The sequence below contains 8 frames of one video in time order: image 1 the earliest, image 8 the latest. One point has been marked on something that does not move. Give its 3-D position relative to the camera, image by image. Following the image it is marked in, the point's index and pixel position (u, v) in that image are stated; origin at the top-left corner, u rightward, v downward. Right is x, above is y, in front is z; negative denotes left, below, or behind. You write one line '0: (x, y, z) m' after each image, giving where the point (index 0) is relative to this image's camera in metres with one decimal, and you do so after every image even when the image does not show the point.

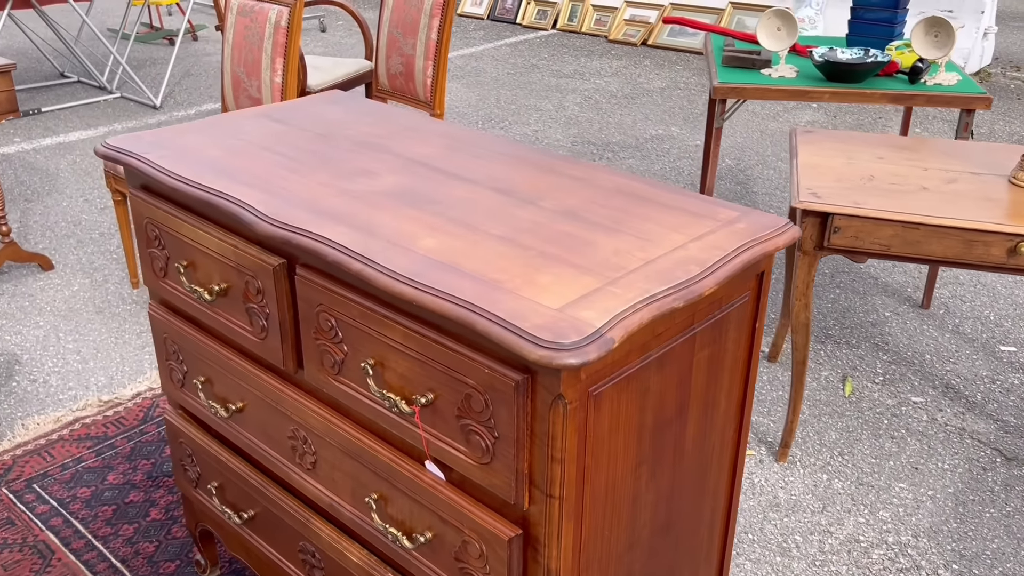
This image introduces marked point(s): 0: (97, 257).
0: (-1.4, +0.1, +3.0) m
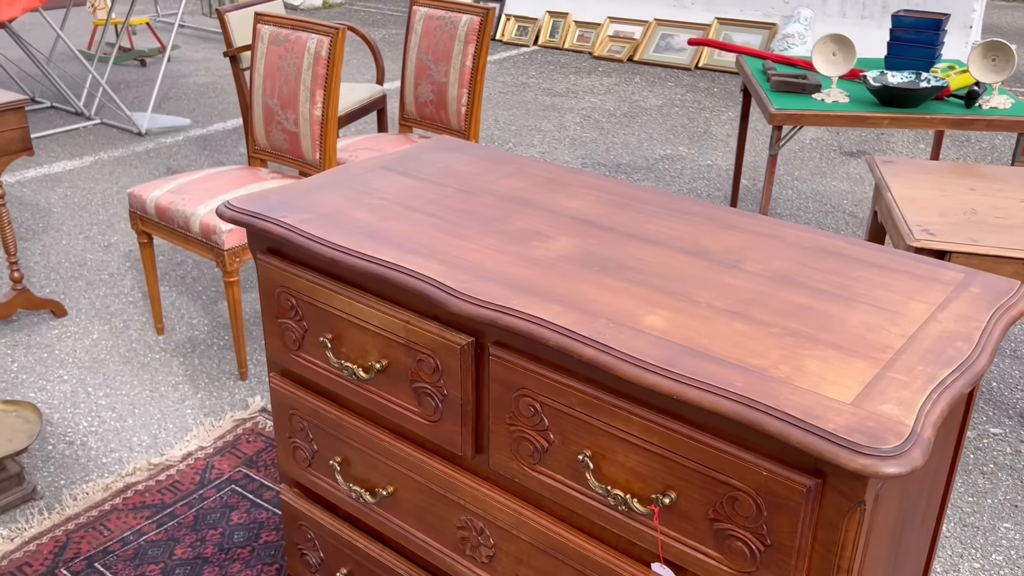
0: (-1.3, 0.0, +2.8) m
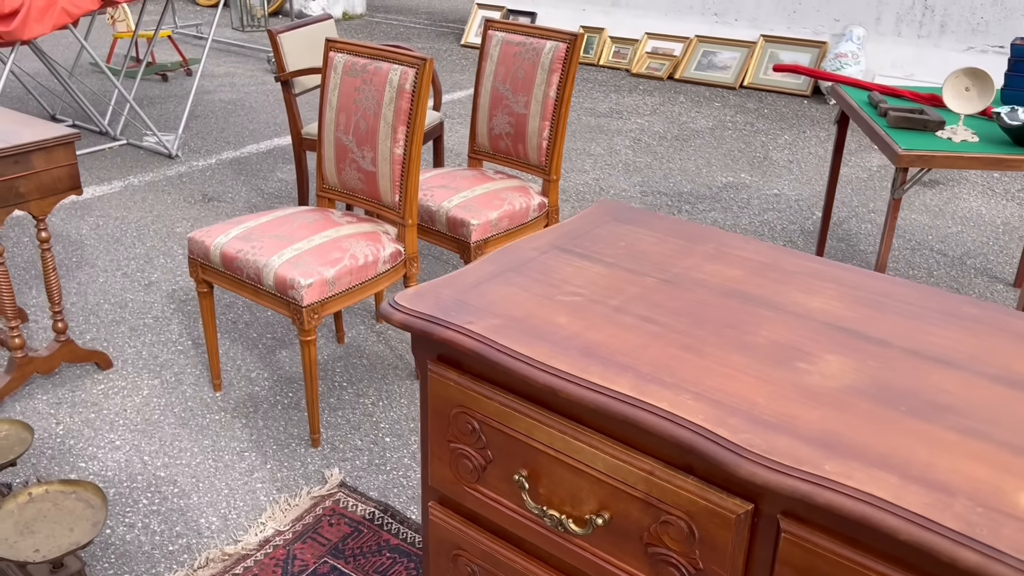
0: (-1.0, -0.2, +2.6) m
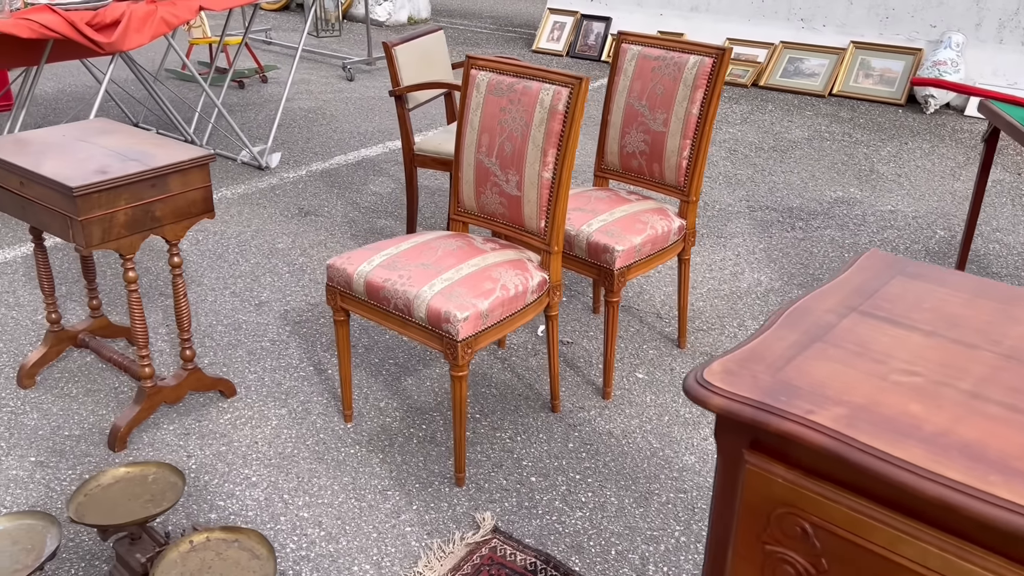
0: (-0.6, -0.2, +2.5) m
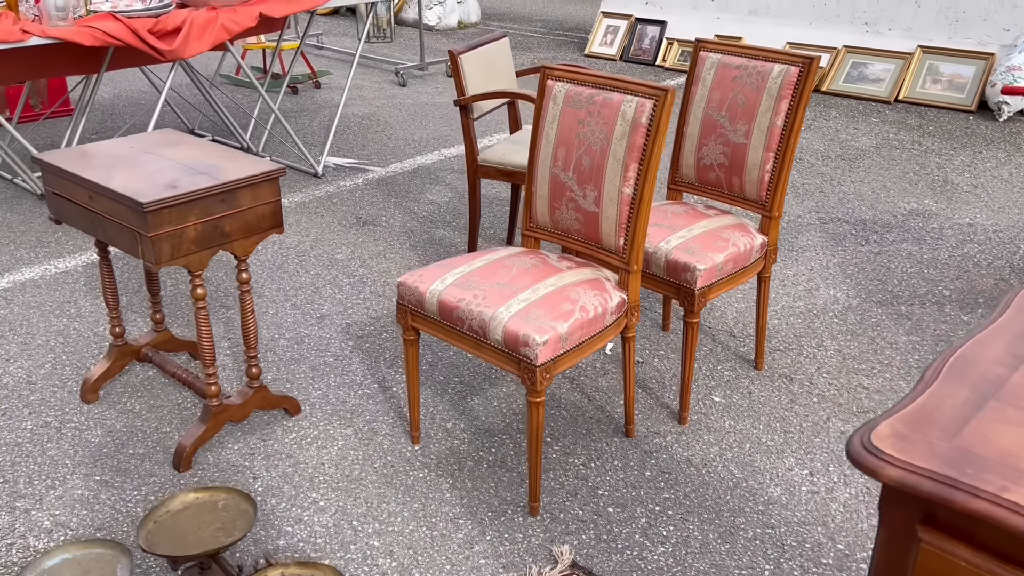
0: (-0.5, -0.3, +2.4) m
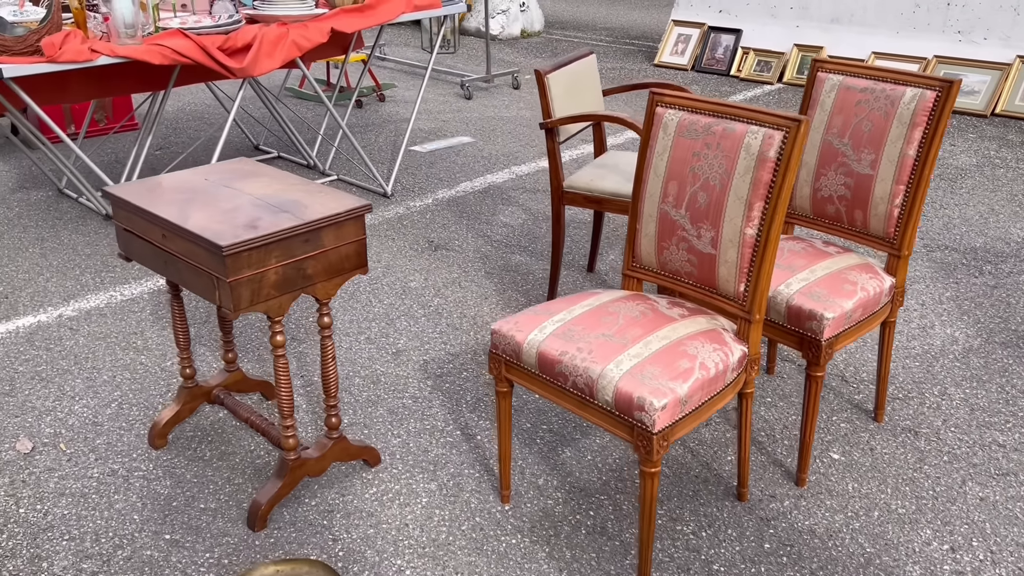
0: (-0.2, -0.4, +2.3) m
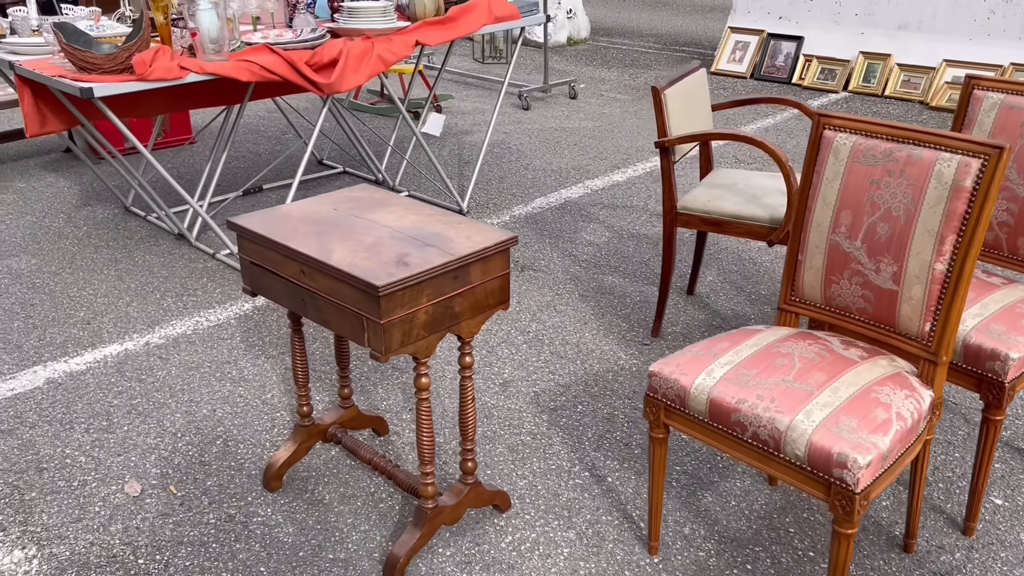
0: (+0.1, -0.5, +2.1) m
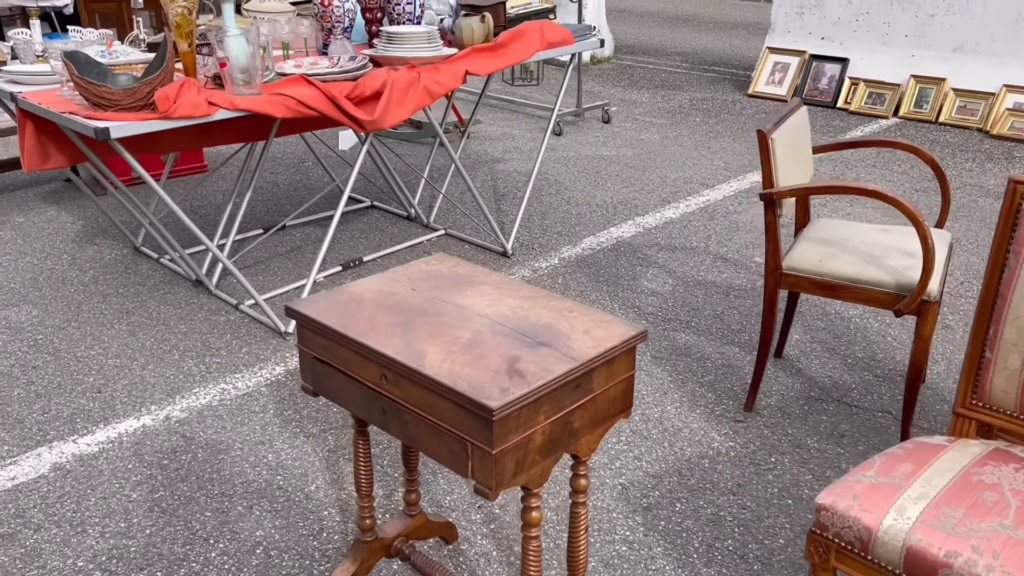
0: (+0.3, -0.7, +1.8) m
